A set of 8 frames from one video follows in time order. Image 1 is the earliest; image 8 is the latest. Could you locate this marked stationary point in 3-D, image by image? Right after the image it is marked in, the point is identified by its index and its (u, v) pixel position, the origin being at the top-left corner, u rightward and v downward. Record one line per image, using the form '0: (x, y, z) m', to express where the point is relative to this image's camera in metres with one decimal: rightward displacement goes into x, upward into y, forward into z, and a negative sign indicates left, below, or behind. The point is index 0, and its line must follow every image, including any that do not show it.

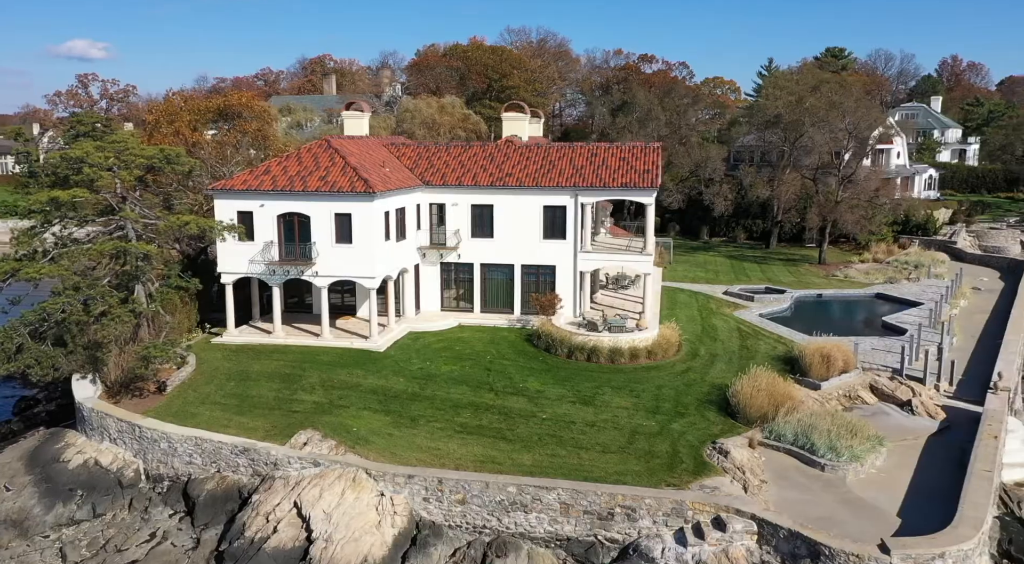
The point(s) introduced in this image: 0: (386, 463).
0: (-3.4, -4.9, +19.8) m
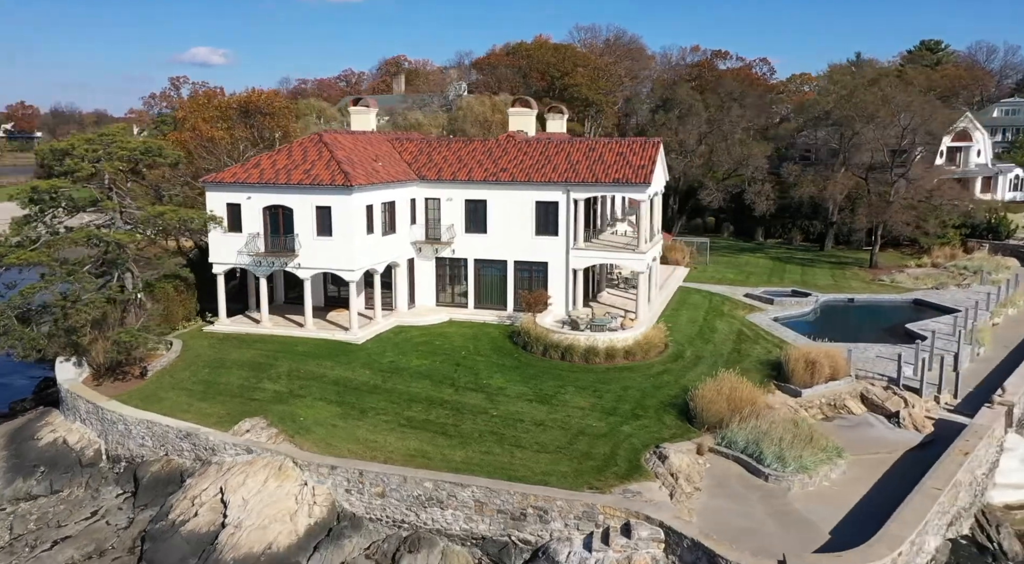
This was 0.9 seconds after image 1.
0: (-5.3, -4.6, +19.8) m
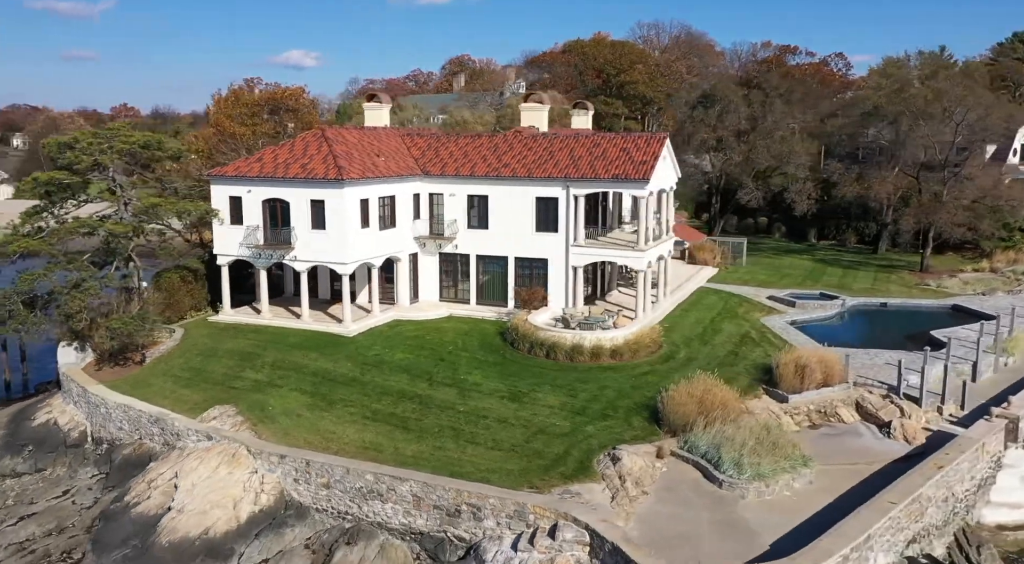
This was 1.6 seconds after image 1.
0: (-6.5, -4.4, +20.0) m
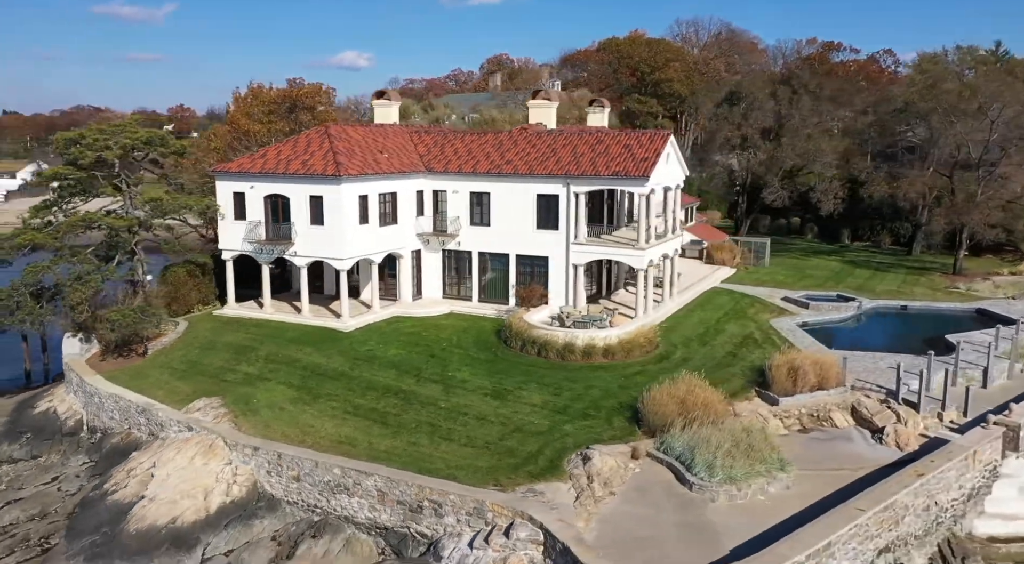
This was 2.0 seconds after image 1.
0: (-7.2, -4.2, +20.2) m
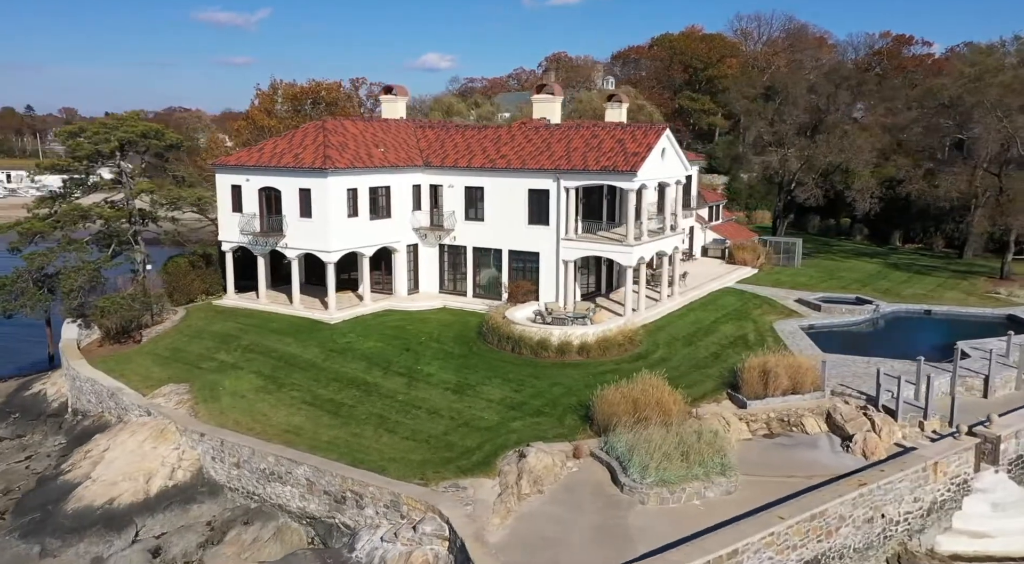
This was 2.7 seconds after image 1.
0: (-8.6, -3.9, +20.6) m
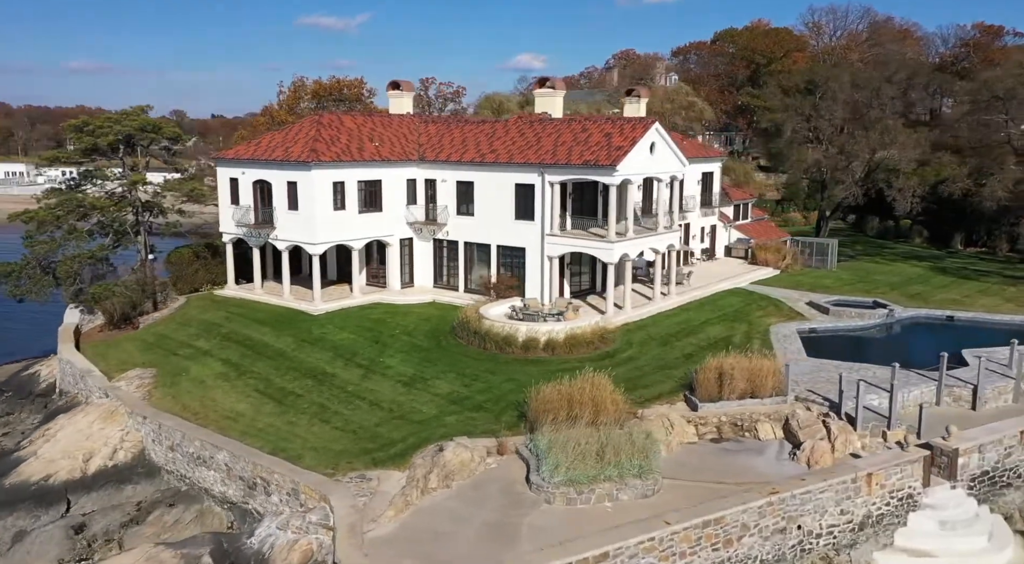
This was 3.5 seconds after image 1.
0: (-10.3, -3.5, +21.2) m
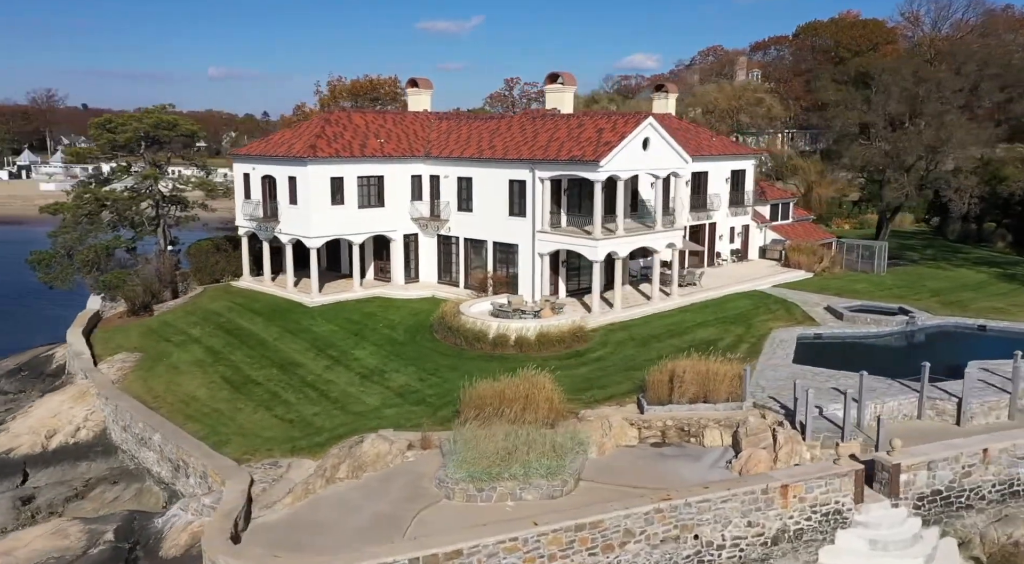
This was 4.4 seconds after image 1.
0: (-11.8, -3.2, +22.4) m
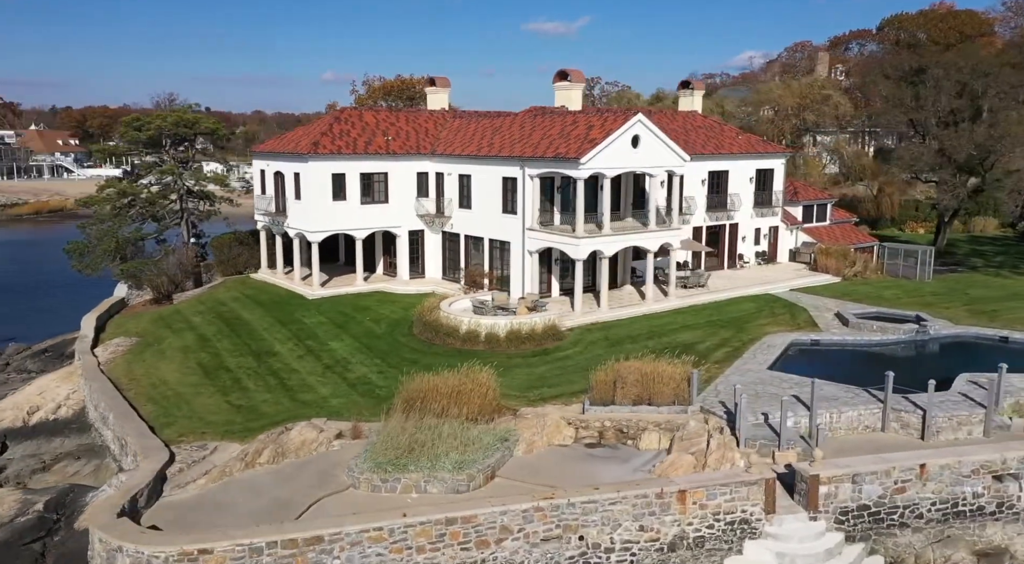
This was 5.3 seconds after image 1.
0: (-13.1, -2.8, +23.8) m
